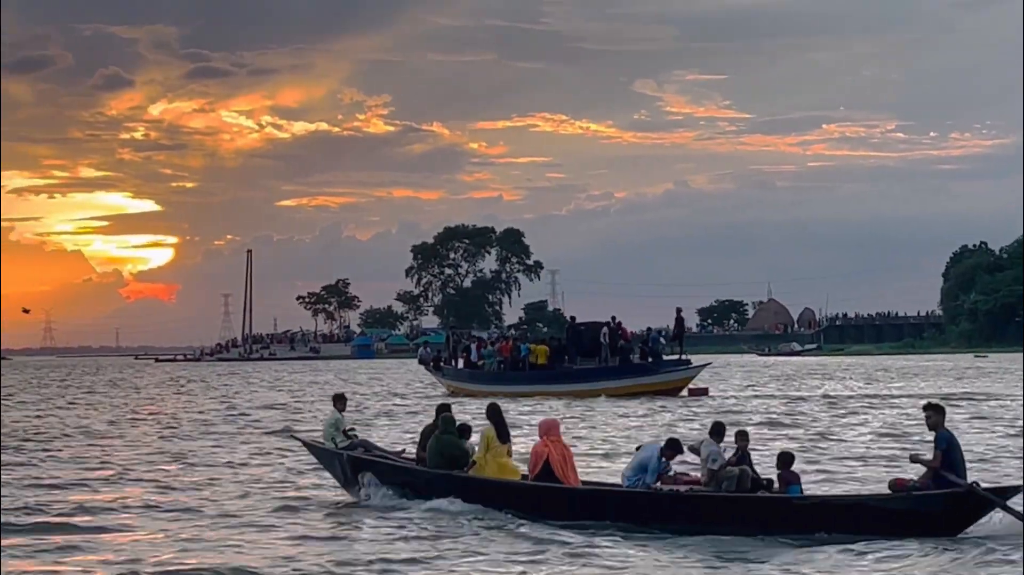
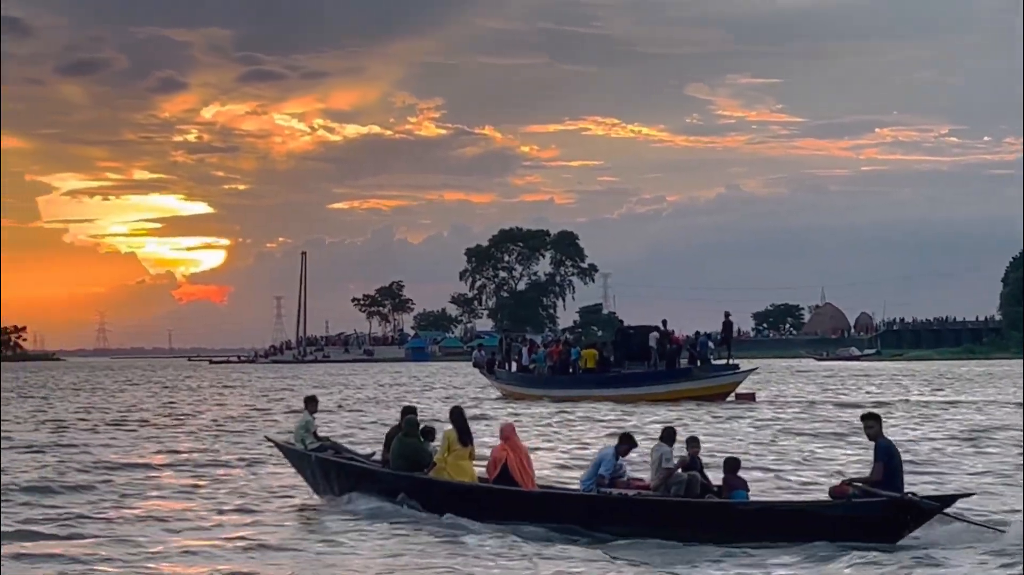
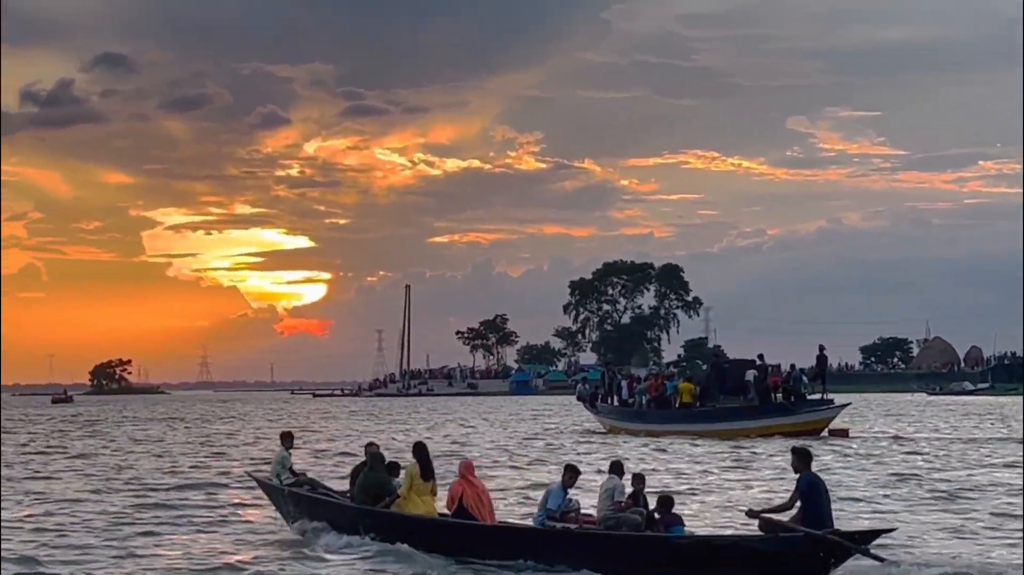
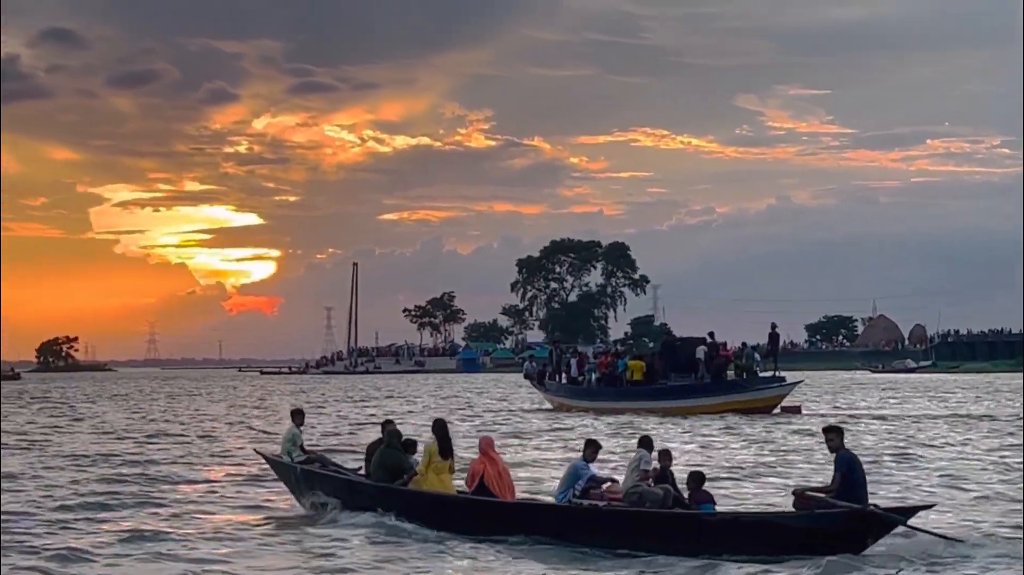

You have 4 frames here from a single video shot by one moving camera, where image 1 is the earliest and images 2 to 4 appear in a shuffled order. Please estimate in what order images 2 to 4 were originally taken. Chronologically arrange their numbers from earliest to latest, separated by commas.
2, 4, 3
